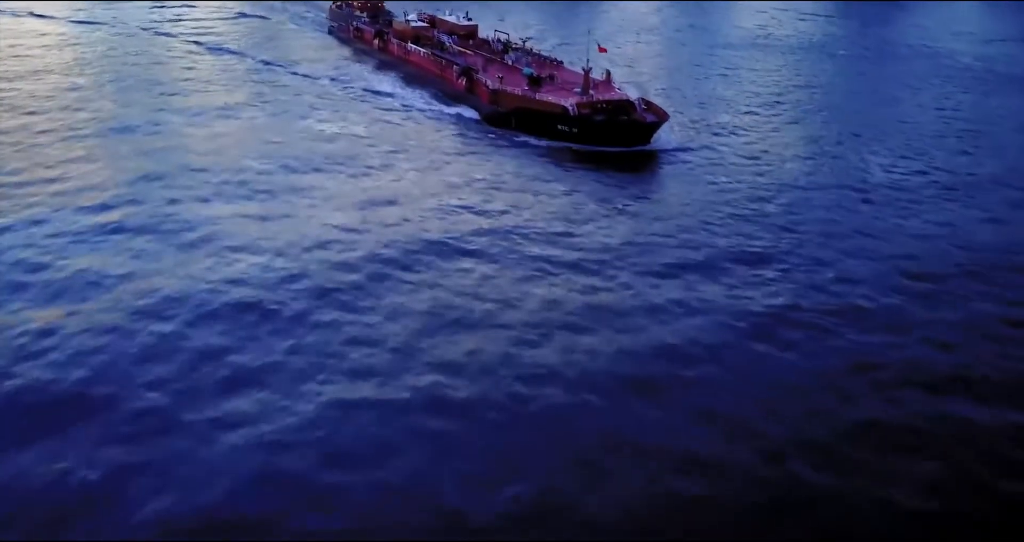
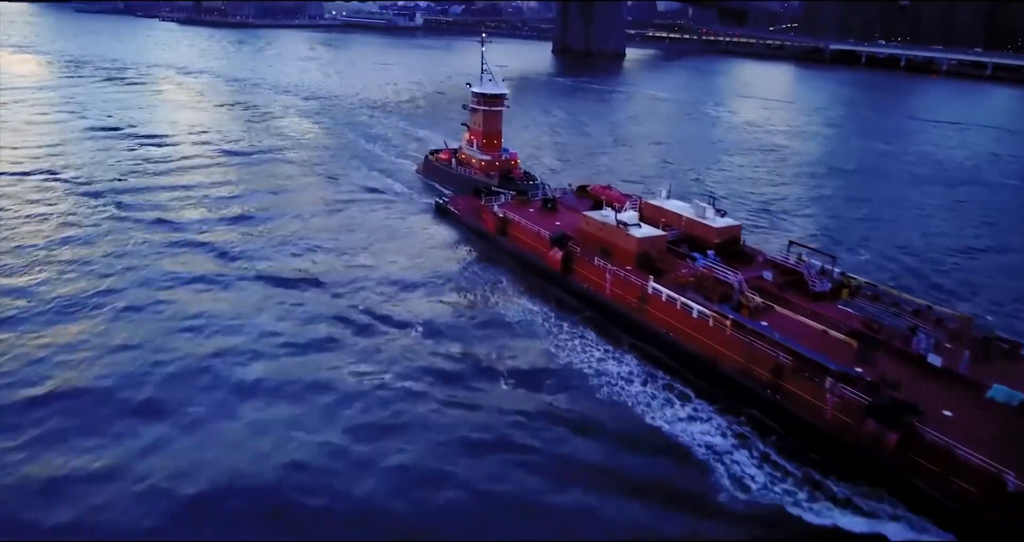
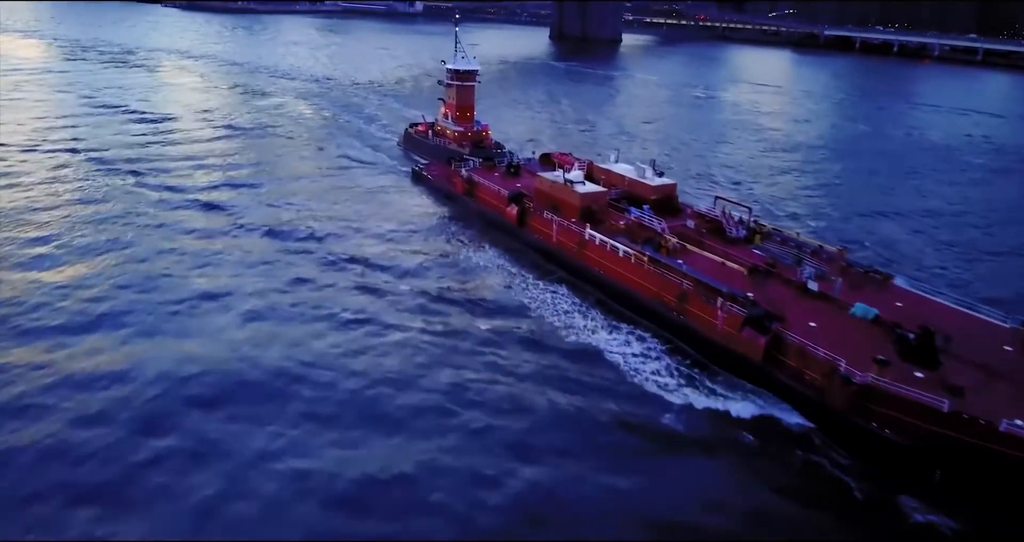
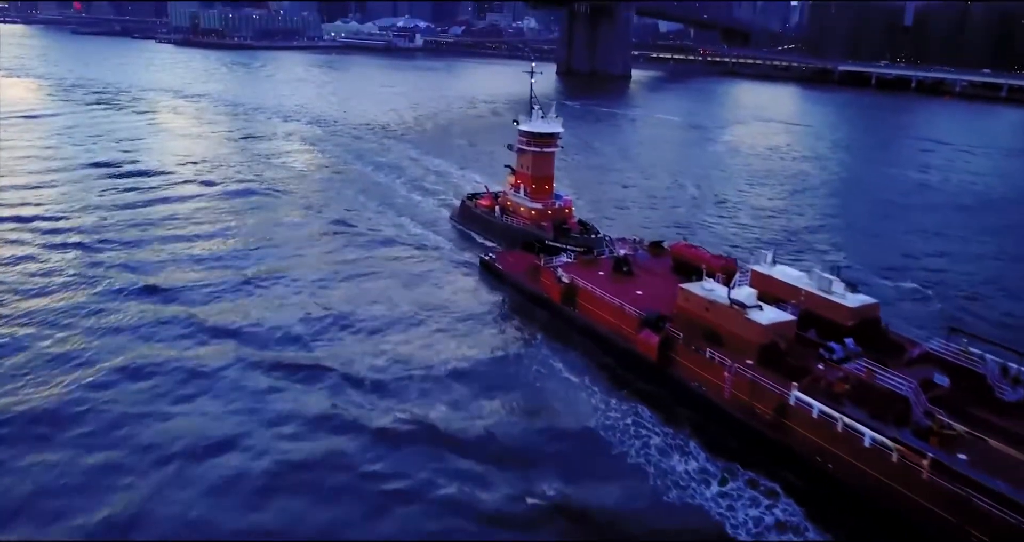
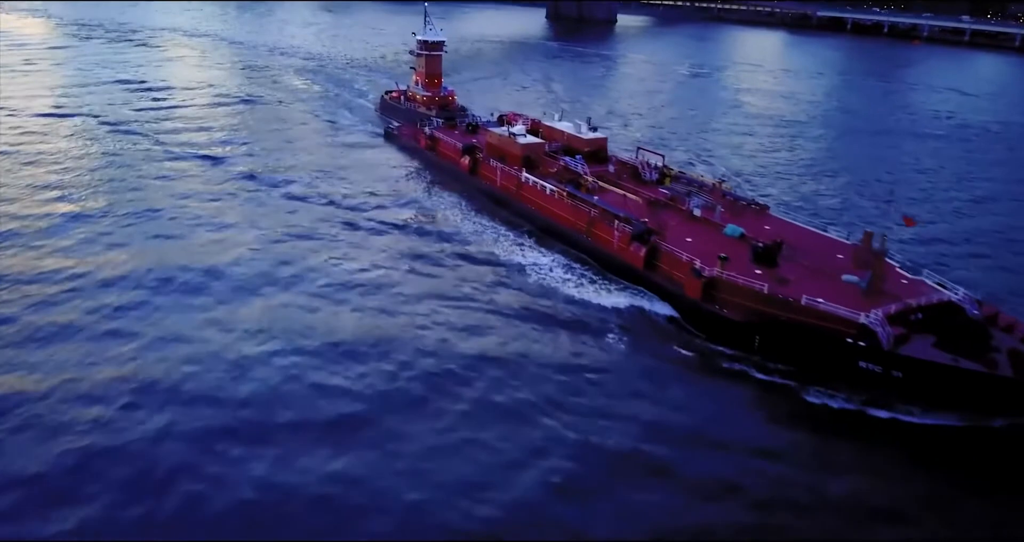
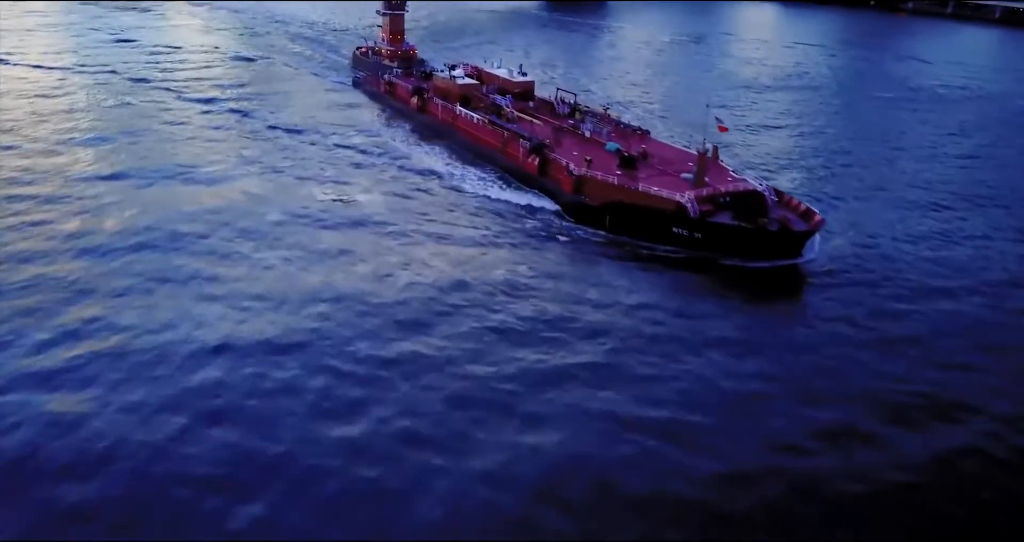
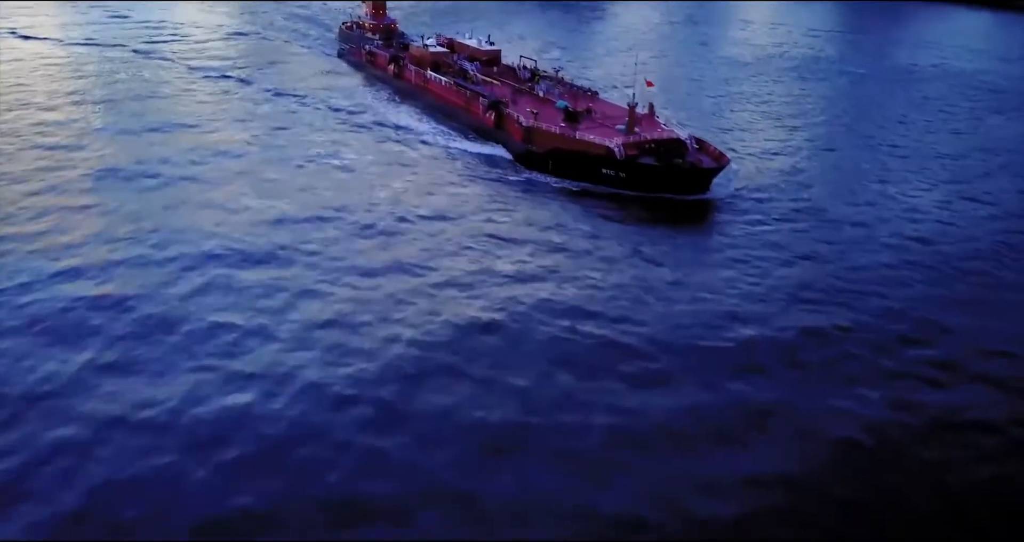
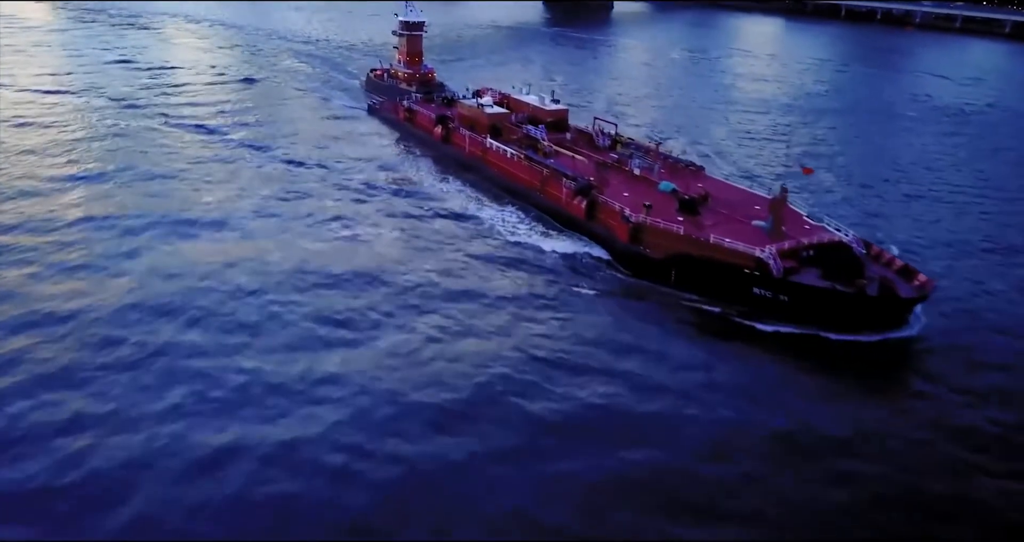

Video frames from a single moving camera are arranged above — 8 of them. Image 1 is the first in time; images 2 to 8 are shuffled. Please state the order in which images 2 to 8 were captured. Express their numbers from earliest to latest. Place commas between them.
7, 6, 8, 5, 3, 2, 4
